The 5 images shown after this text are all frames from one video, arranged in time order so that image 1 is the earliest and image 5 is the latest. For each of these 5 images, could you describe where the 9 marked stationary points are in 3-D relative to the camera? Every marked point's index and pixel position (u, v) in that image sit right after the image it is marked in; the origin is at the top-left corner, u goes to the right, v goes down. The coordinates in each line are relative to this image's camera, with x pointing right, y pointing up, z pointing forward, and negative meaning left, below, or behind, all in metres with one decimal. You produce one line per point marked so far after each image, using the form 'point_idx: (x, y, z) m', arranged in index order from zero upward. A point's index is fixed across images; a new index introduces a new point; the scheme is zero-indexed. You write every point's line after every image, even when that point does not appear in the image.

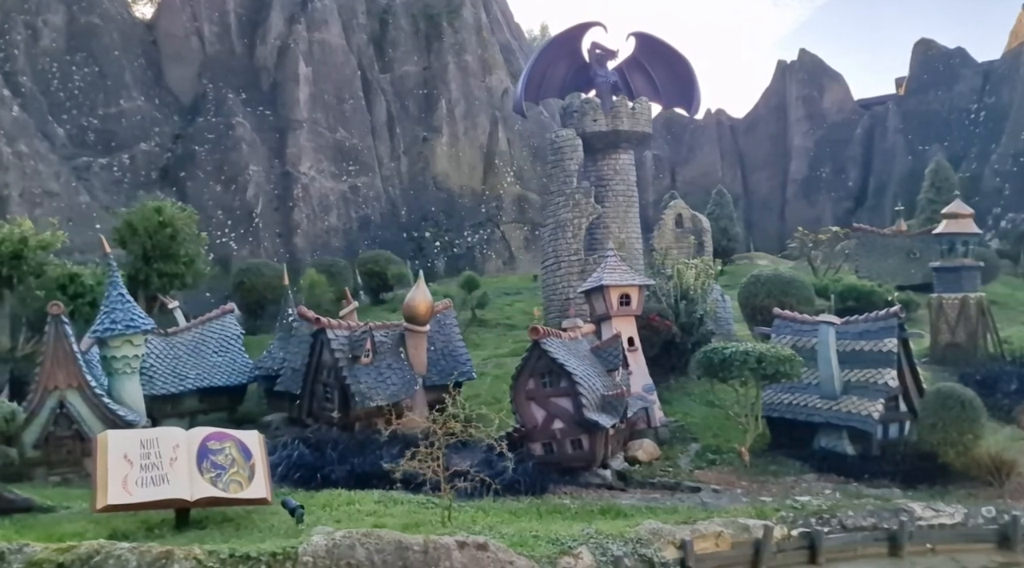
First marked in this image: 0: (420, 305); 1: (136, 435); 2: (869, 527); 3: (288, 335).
0: (-1.3, -0.3, +15.4) m
1: (-3.7, -1.5, +11.0) m
2: (+4.0, -2.7, +12.2) m
3: (-3.6, -0.8, +17.9) m
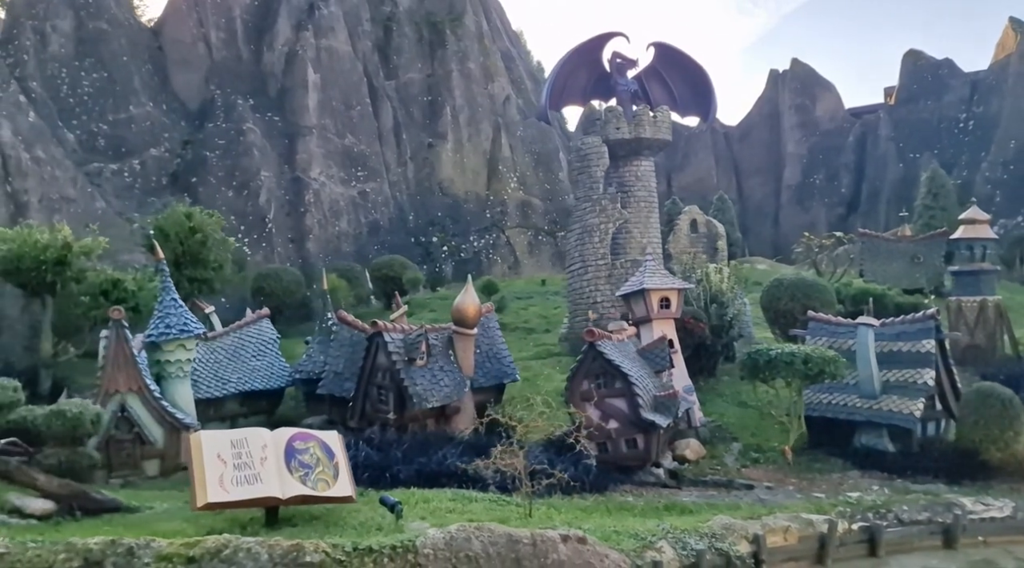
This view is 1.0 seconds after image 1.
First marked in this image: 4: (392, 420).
0: (-0.6, -0.4, +15.7) m
1: (-2.9, -1.5, +11.2) m
2: (+4.8, -2.7, +12.7) m
3: (-3.0, -0.9, +18.1) m
4: (-1.6, -1.8, +14.9) m
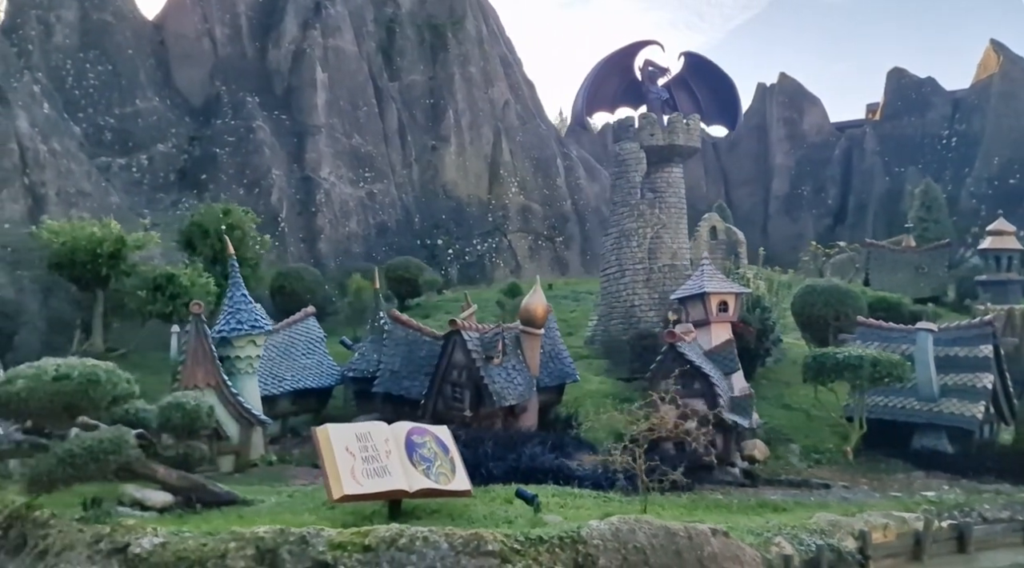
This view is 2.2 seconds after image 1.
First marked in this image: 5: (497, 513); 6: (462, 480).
0: (+0.4, -0.4, +15.9) m
1: (-1.6, -1.5, +11.2) m
2: (+5.9, -2.8, +13.2) m
3: (-2.2, -0.9, +18.1) m
4: (-0.6, -1.8, +15.0) m
5: (-0.2, -2.4, +11.5) m
6: (-0.5, -2.1, +11.6) m
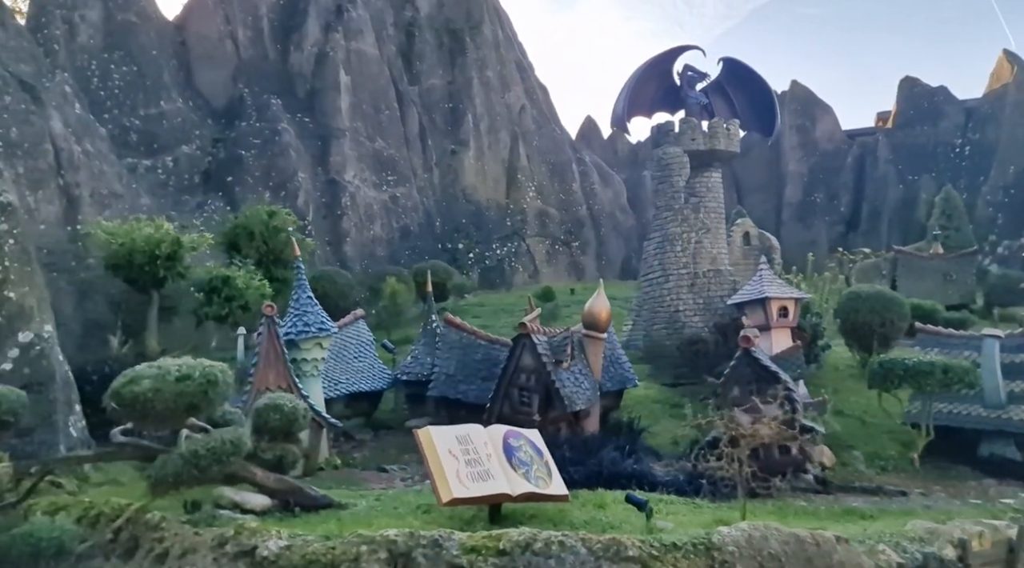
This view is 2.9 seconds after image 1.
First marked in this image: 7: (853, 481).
0: (+1.3, -0.4, +15.8) m
1: (-0.6, -1.5, +11.1) m
2: (+6.9, -2.9, +13.3) m
3: (-1.3, -0.9, +18.0) m
4: (+0.3, -1.9, +14.9) m
5: (+0.9, -2.4, +11.4) m
6: (+0.5, -2.1, +11.5) m
7: (+4.6, -2.6, +14.9) m
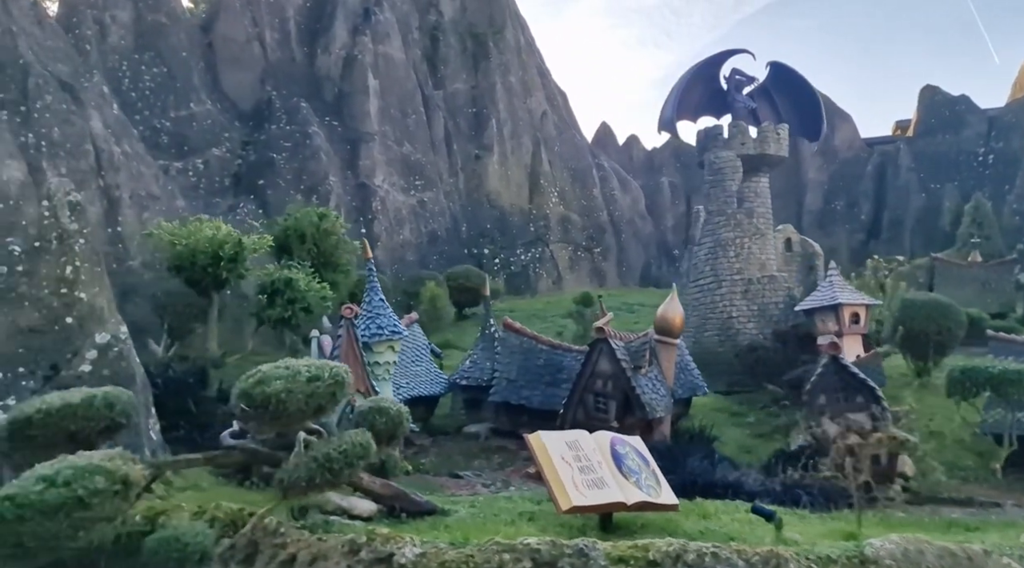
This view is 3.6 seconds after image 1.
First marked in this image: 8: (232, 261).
0: (+2.3, -0.5, +15.6) m
1: (+0.5, -1.5, +10.9) m
2: (+8.0, -2.9, +13.2) m
3: (-0.3, -1.0, +17.8) m
4: (+1.4, -1.9, +14.7) m
5: (+2.0, -2.4, +11.2) m
6: (+1.6, -2.1, +11.3) m
7: (+5.6, -2.7, +14.7) m
8: (-4.2, +0.3, +16.5) m
